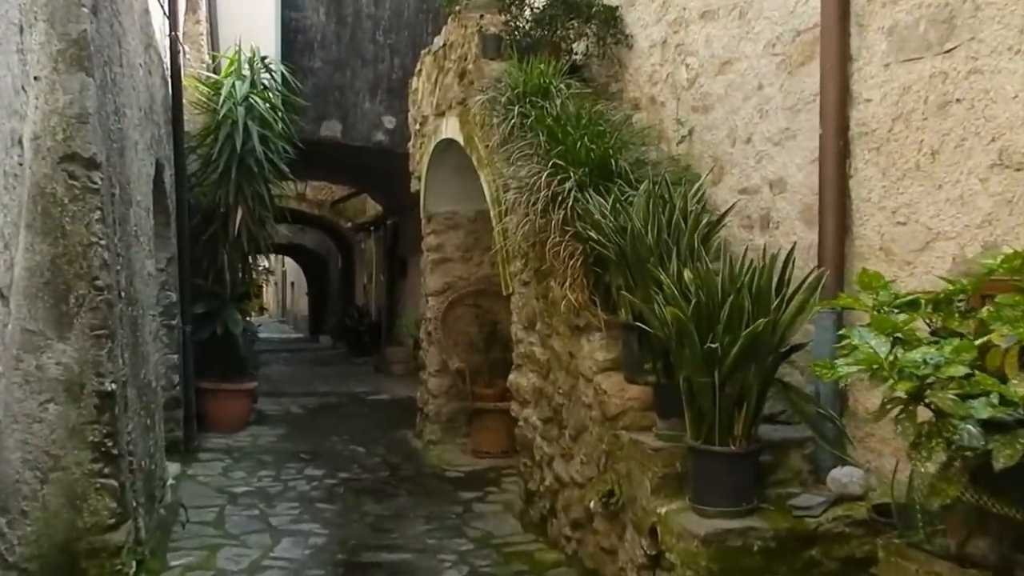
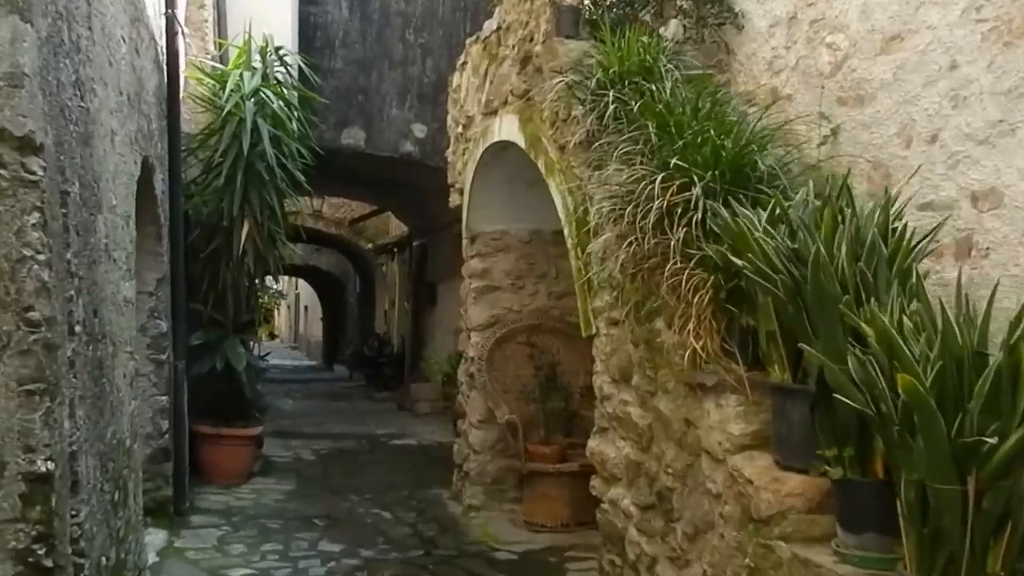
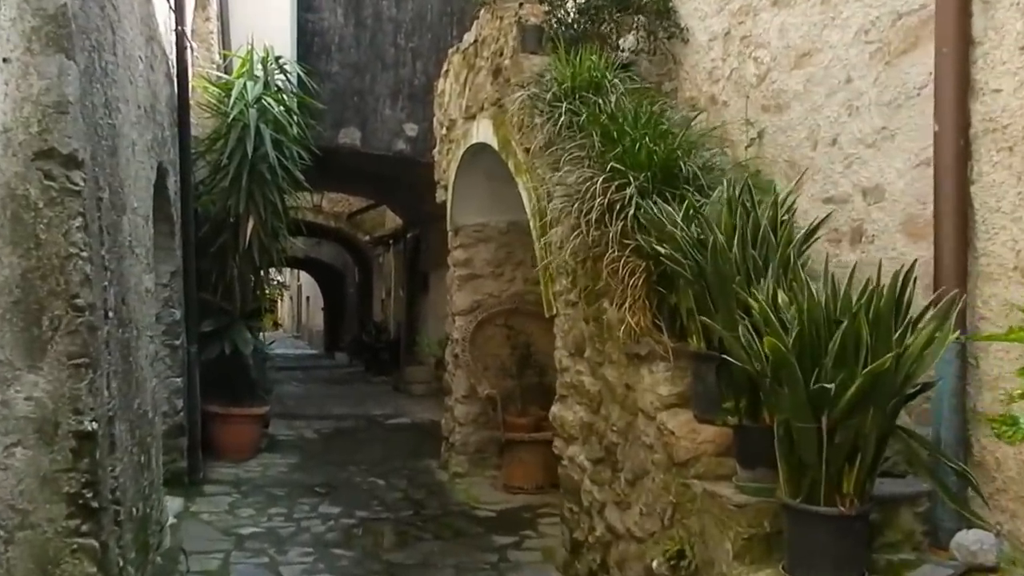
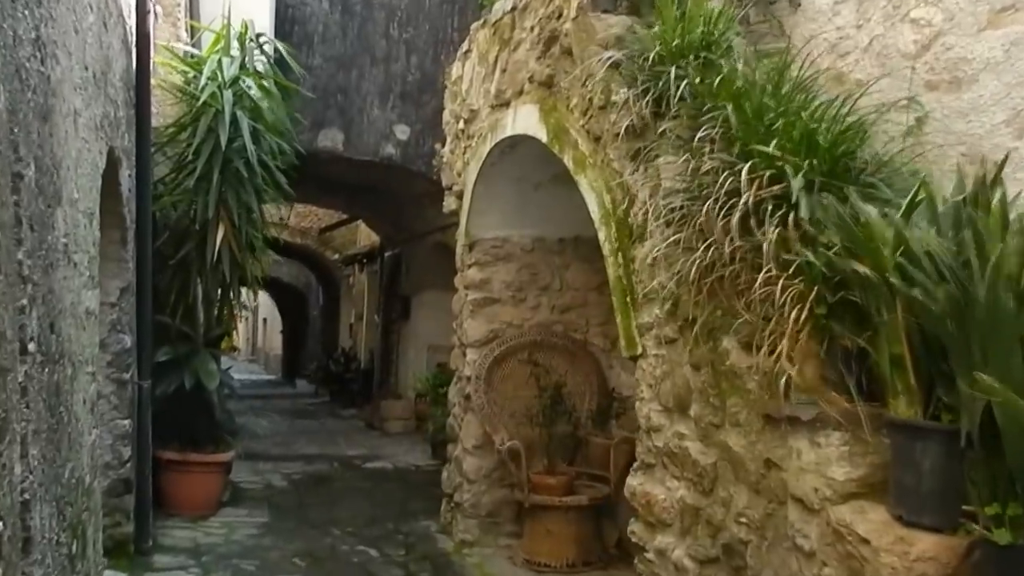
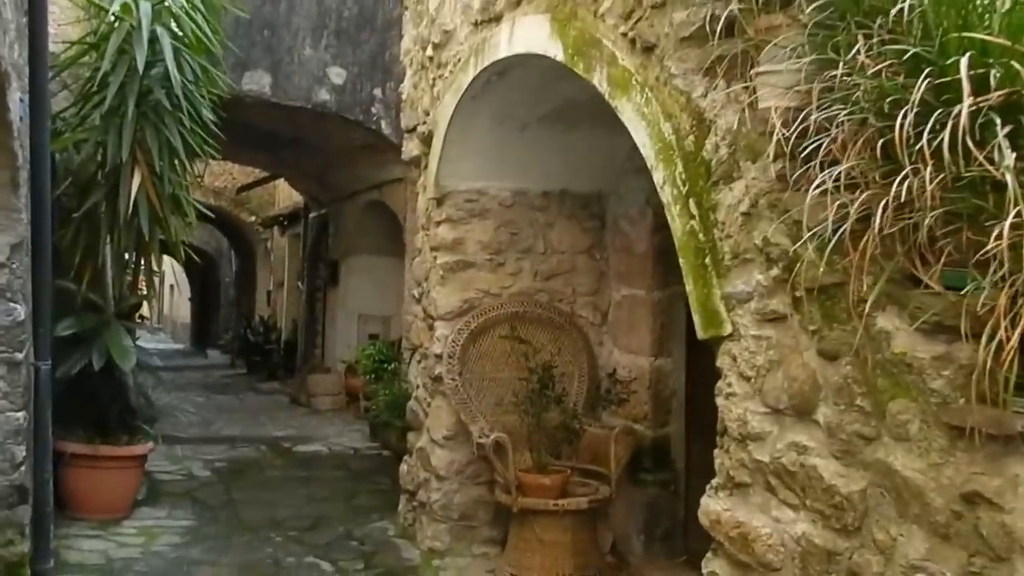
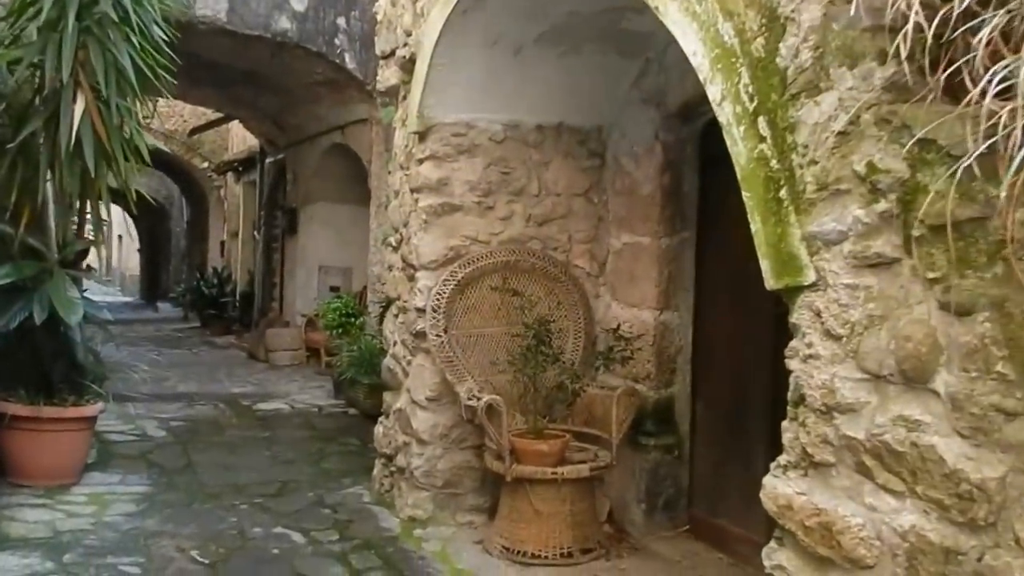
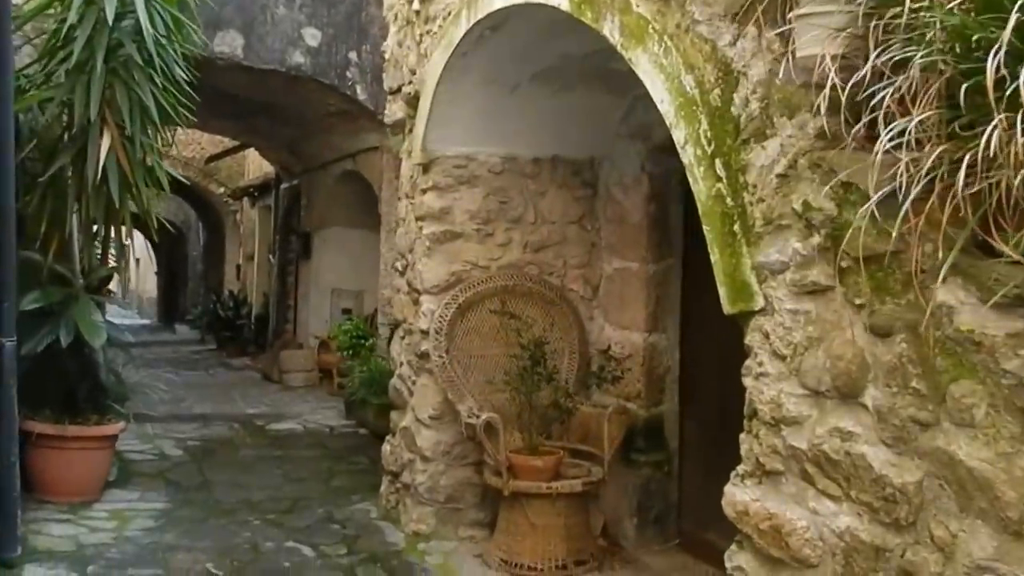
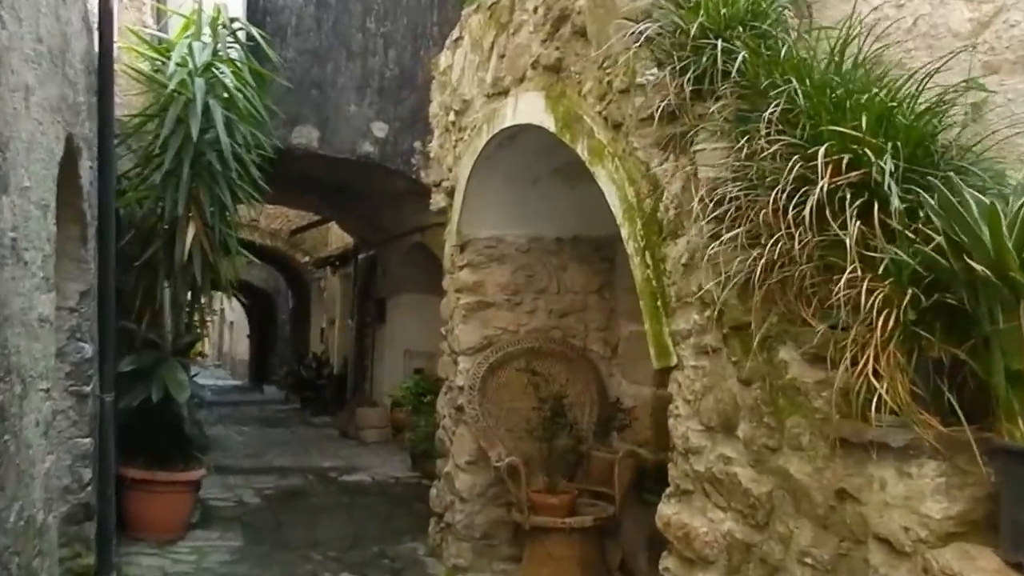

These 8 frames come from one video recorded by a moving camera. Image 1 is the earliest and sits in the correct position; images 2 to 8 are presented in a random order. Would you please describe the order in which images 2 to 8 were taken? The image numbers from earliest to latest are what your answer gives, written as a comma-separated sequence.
3, 2, 4, 8, 5, 7, 6
